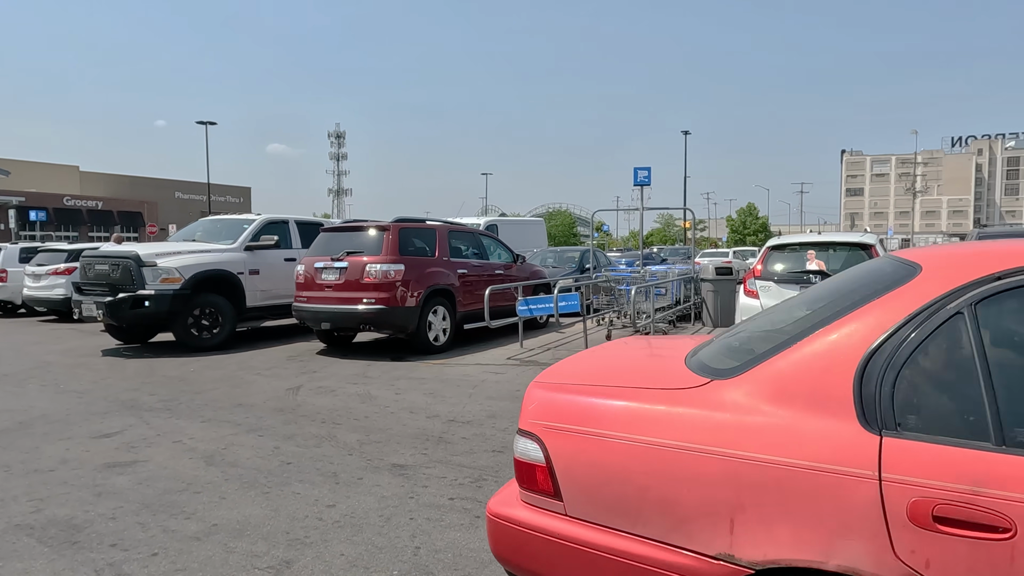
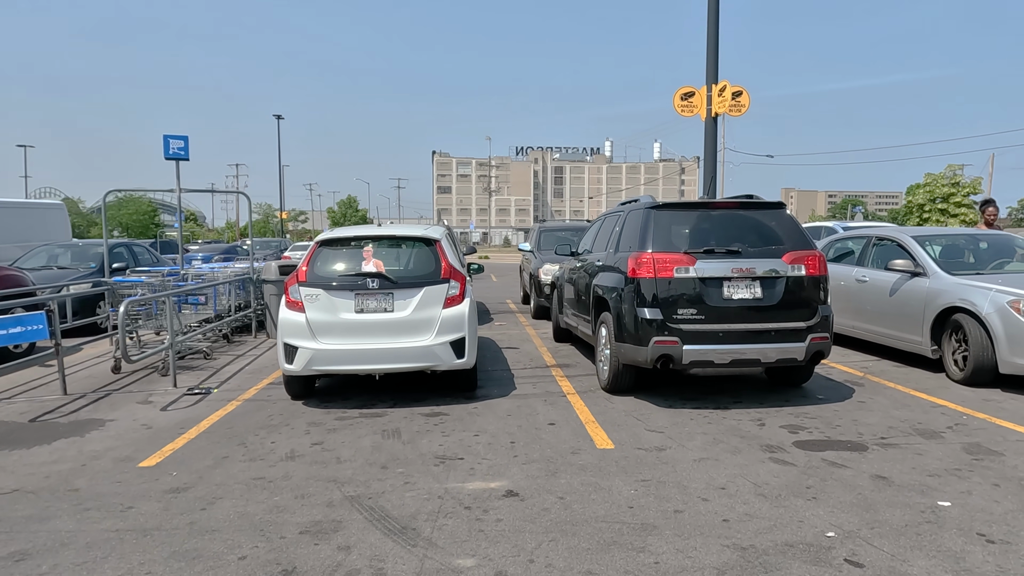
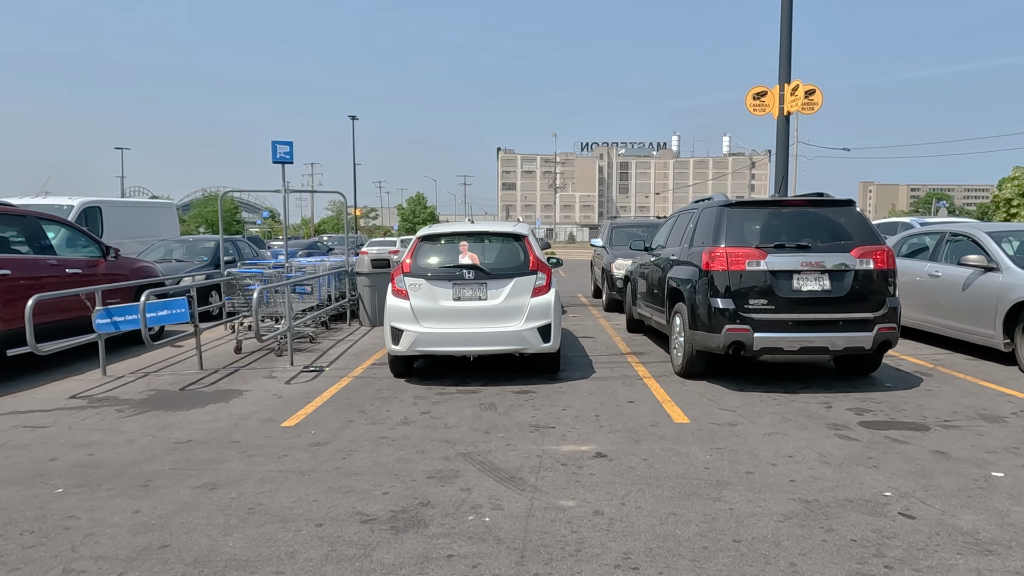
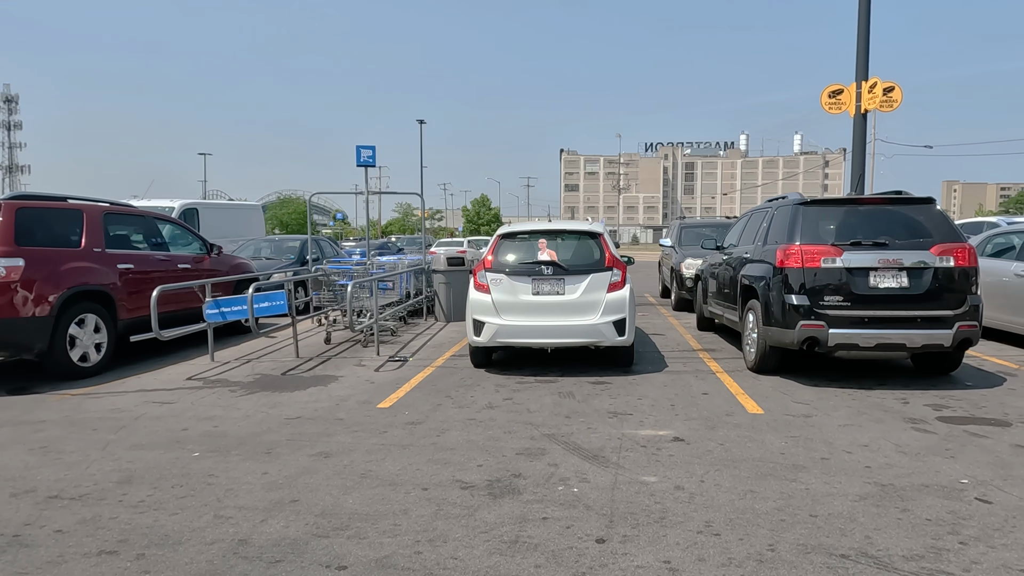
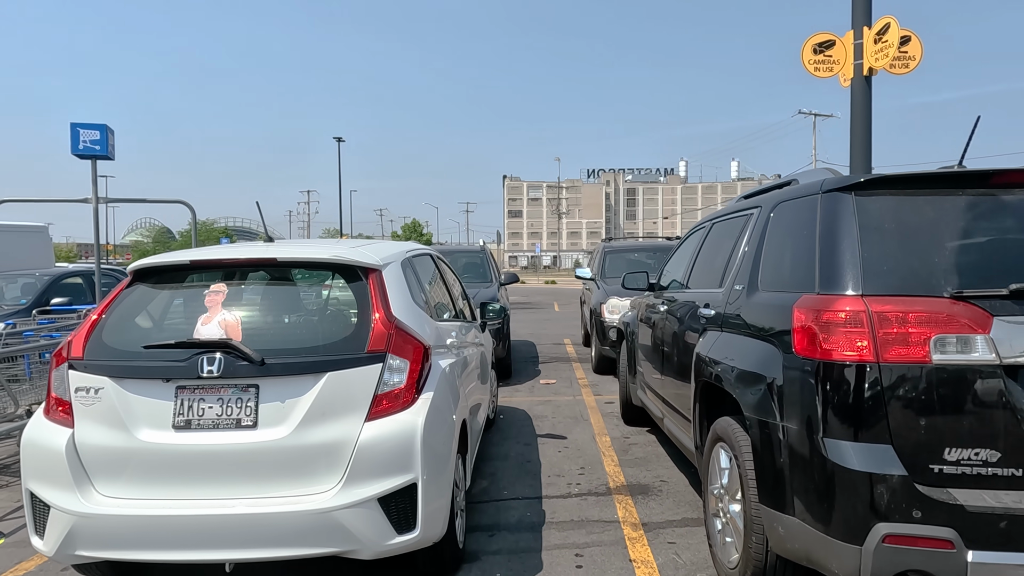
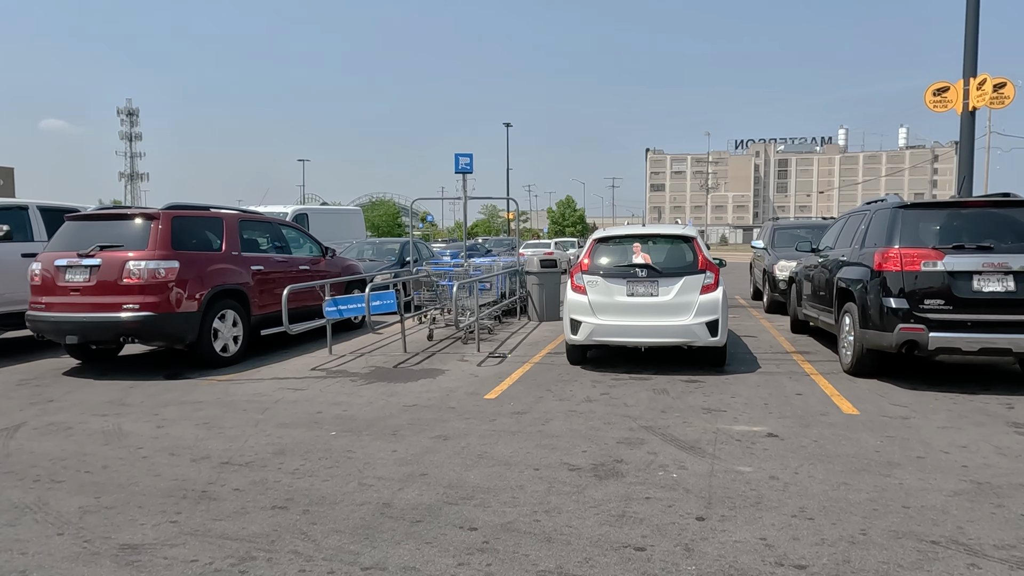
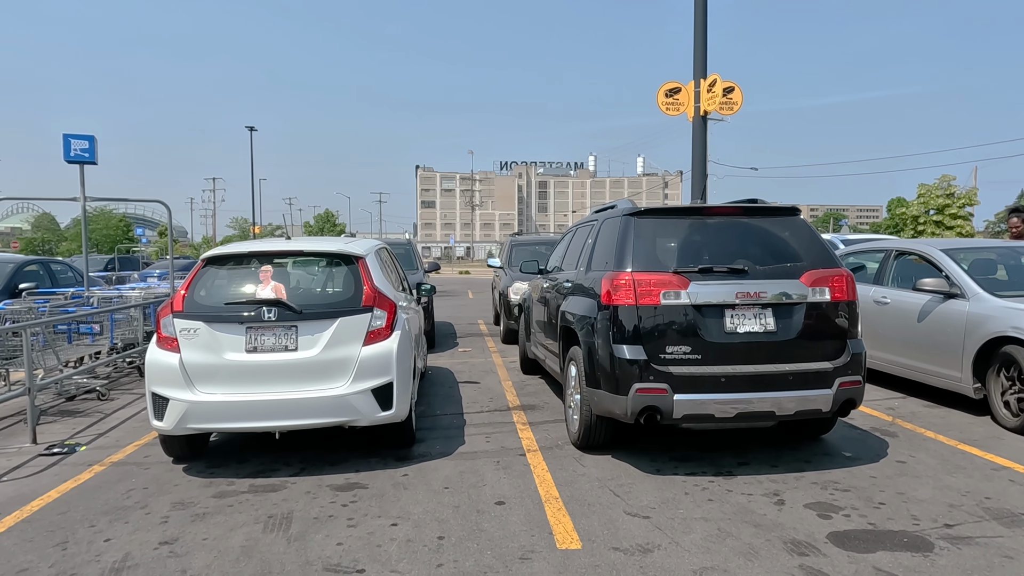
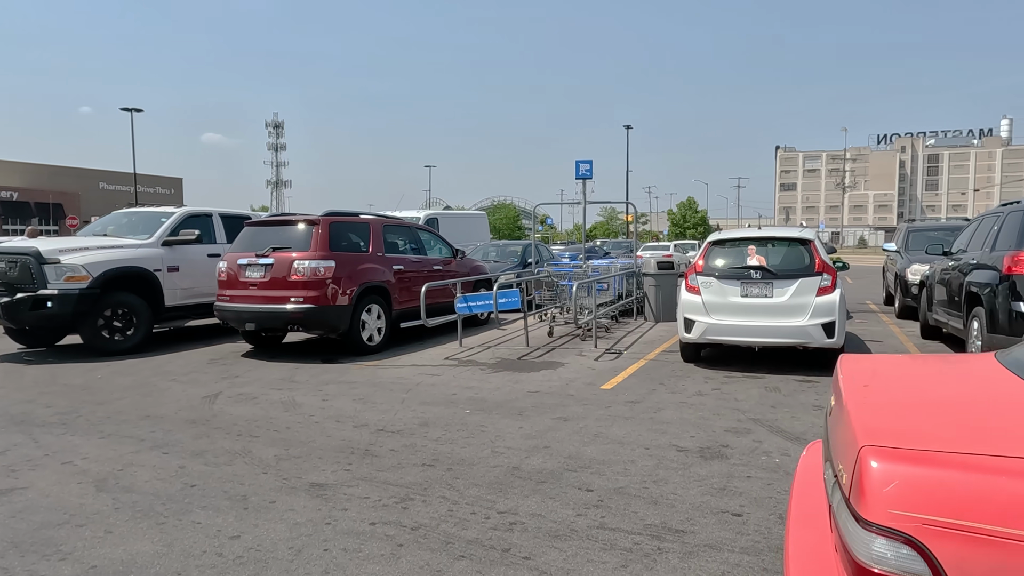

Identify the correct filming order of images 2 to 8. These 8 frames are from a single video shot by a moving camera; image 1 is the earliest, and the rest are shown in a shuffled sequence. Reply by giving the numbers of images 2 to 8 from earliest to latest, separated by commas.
8, 6, 4, 3, 2, 7, 5
